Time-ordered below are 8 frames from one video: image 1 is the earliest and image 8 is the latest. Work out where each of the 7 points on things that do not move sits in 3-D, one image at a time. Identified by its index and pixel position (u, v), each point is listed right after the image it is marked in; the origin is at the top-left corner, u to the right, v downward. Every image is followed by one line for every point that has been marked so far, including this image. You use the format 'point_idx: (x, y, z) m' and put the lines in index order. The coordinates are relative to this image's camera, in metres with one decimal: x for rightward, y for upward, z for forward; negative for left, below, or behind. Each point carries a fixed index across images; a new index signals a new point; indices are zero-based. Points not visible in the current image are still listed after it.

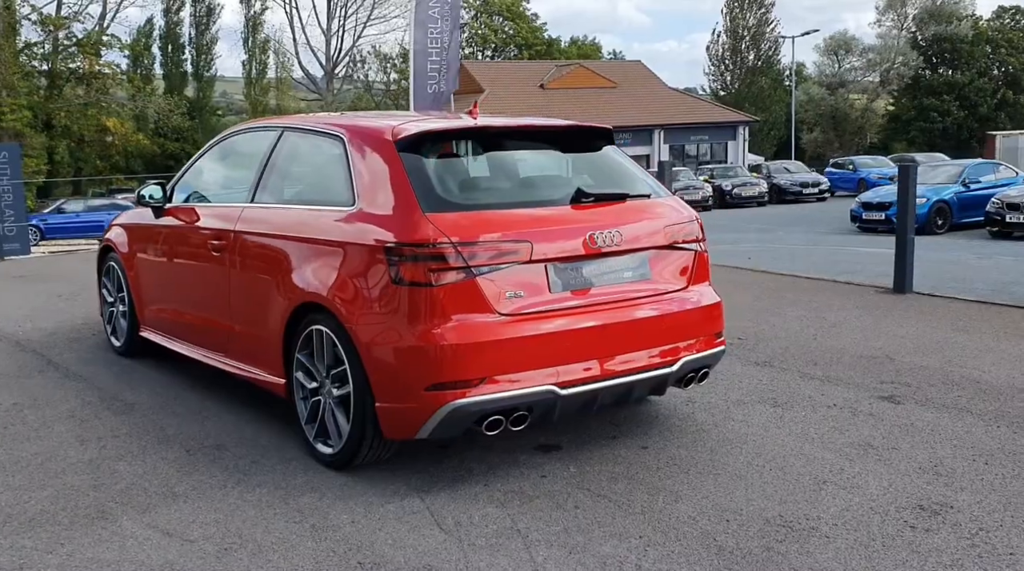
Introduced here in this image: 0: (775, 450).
0: (+1.2, -0.8, +4.2) m
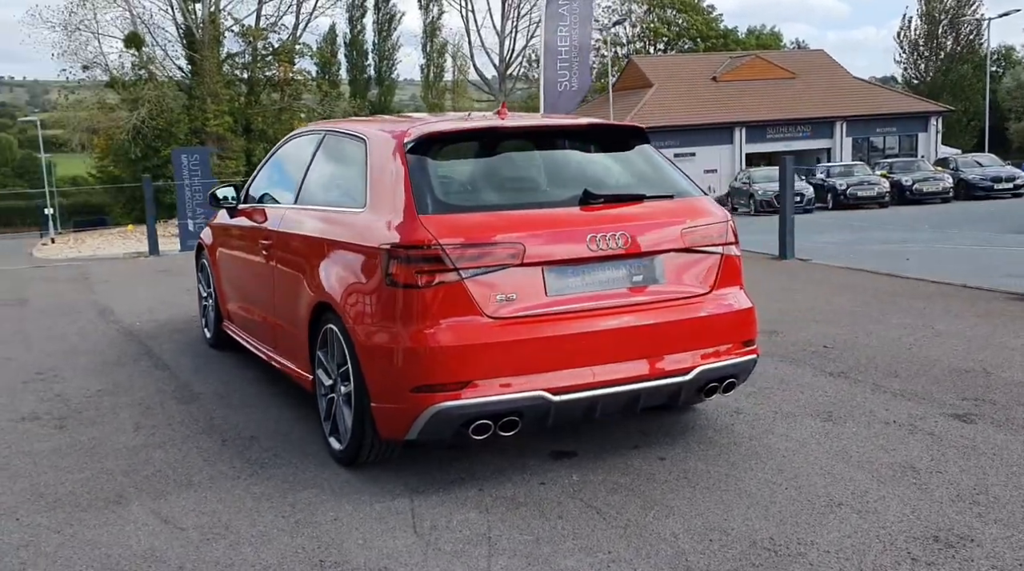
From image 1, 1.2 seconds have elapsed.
0: (+1.3, -0.8, +3.9) m
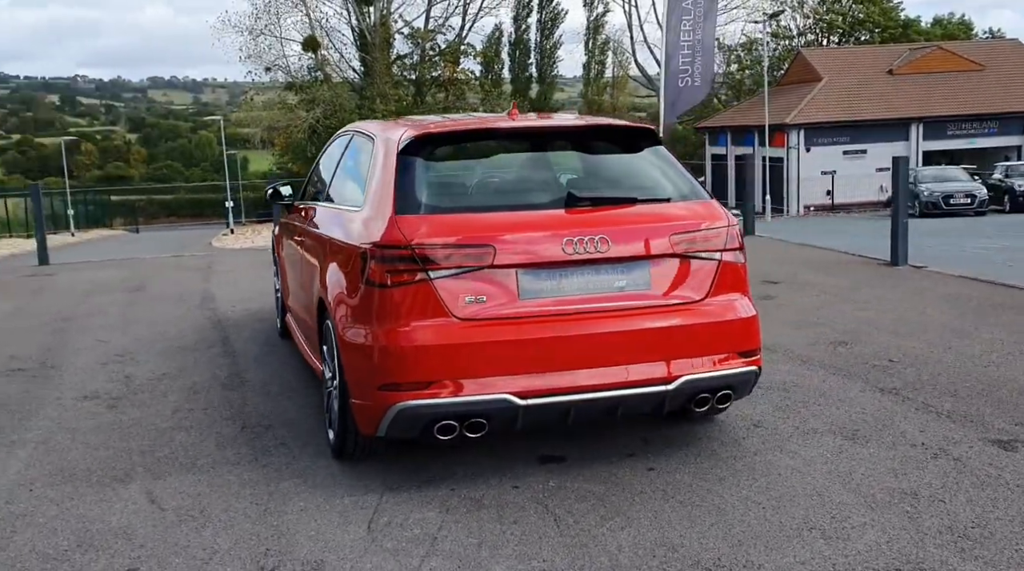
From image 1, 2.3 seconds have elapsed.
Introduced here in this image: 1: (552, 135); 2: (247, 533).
0: (+1.2, -0.9, +3.7) m
1: (+0.1, +0.8, +4.3) m
2: (-1.0, -1.0, +3.4) m
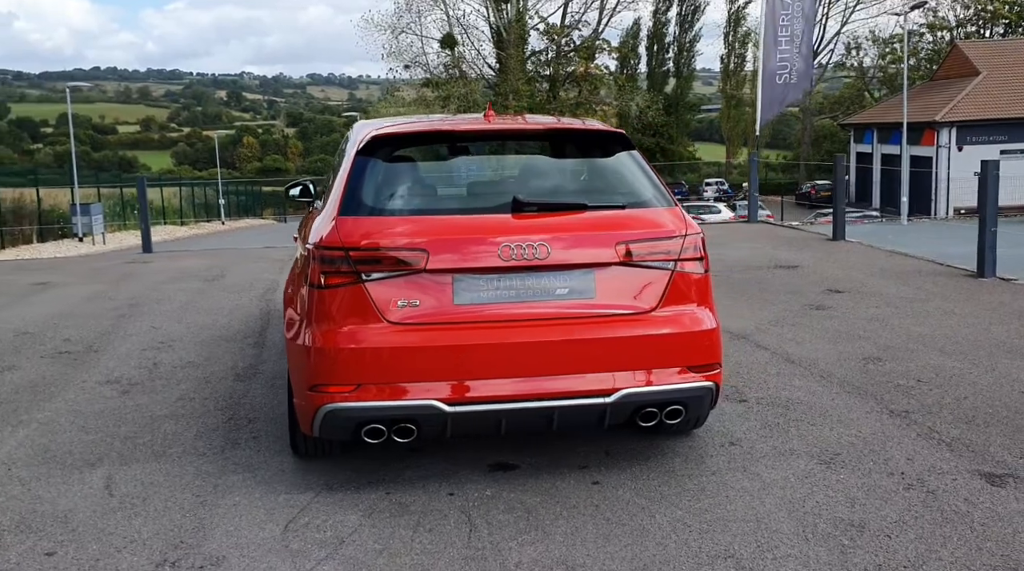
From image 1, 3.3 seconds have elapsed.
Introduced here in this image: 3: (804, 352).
0: (+0.9, -0.9, +3.5) m
1: (0.0, +0.7, +4.3) m
2: (-1.4, -0.9, +3.5) m
3: (+2.2, -0.5, +6.7) m
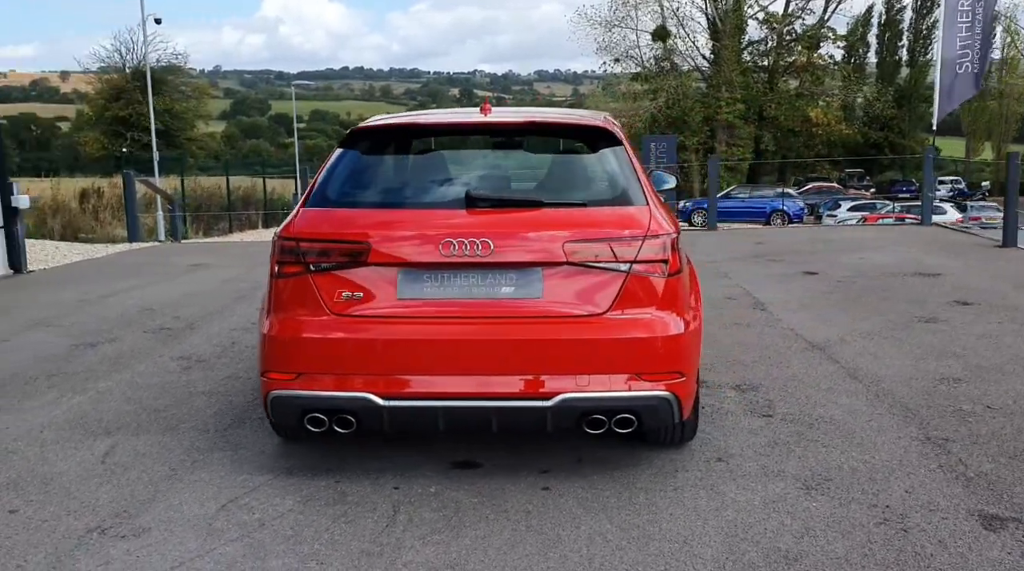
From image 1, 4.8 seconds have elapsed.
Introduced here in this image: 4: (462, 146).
0: (+0.6, -0.9, +3.3) m
1: (-0.1, +0.7, +4.2) m
2: (-1.6, -0.9, +3.7) m
3: (+2.5, -0.6, +6.2) m
4: (-0.2, +0.7, +4.2) m
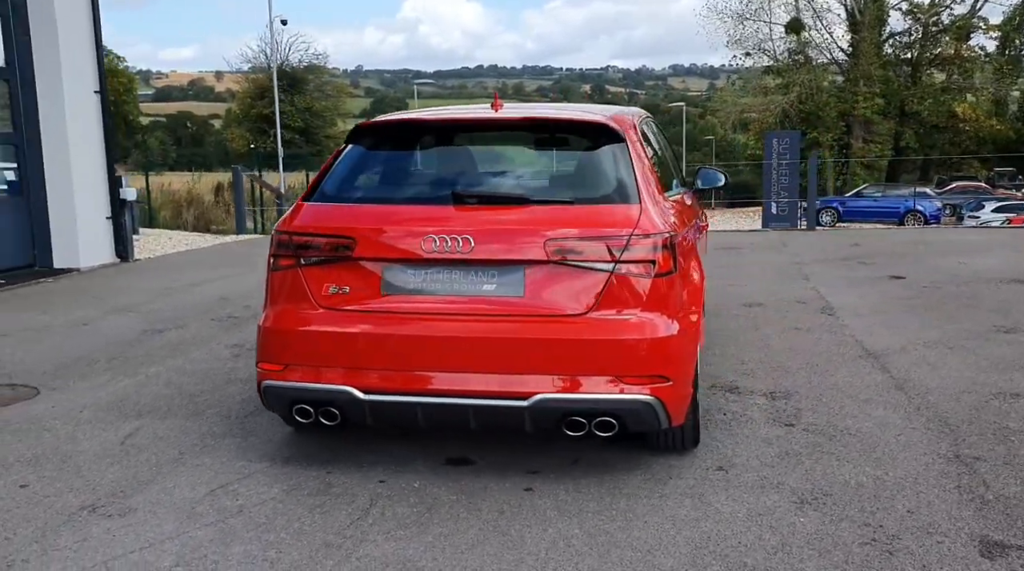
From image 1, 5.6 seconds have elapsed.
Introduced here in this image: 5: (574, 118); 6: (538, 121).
0: (+0.4, -0.9, +3.3) m
1: (-0.1, +0.8, +4.2) m
2: (-1.7, -0.8, +3.9) m
3: (+2.7, -0.6, +5.8) m
4: (-0.2, +0.7, +4.2) m
5: (+0.3, +0.8, +4.1) m
6: (+0.1, +0.8, +4.2) m
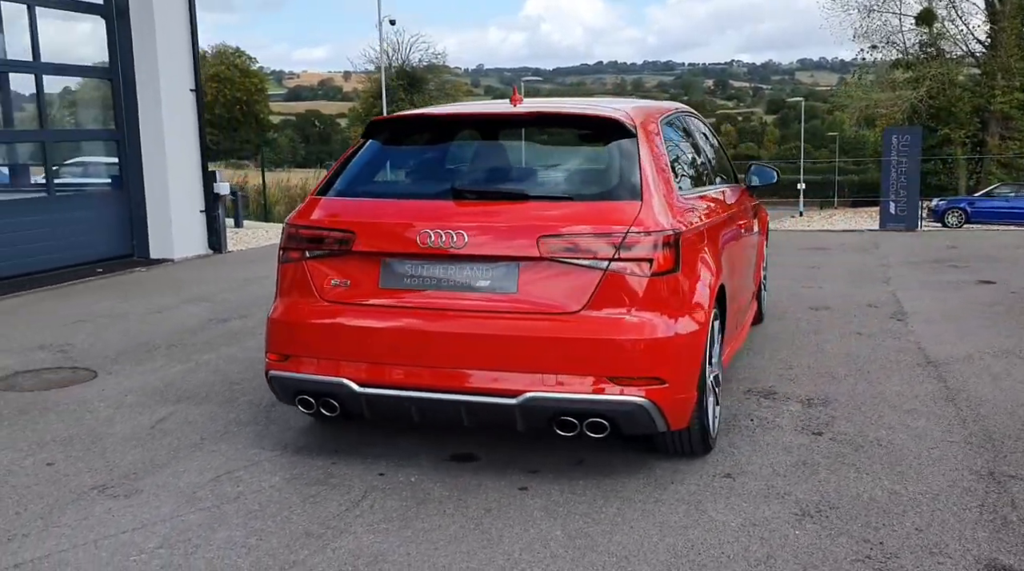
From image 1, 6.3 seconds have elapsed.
0: (+0.4, -0.9, +3.2) m
1: (0.0, +0.8, +4.2) m
2: (-1.7, -0.8, +4.1) m
3: (+2.9, -0.6, +5.5) m
4: (-0.2, +0.7, +4.2) m
5: (+0.4, +0.8, +4.1) m
6: (+0.2, +0.8, +4.1) m
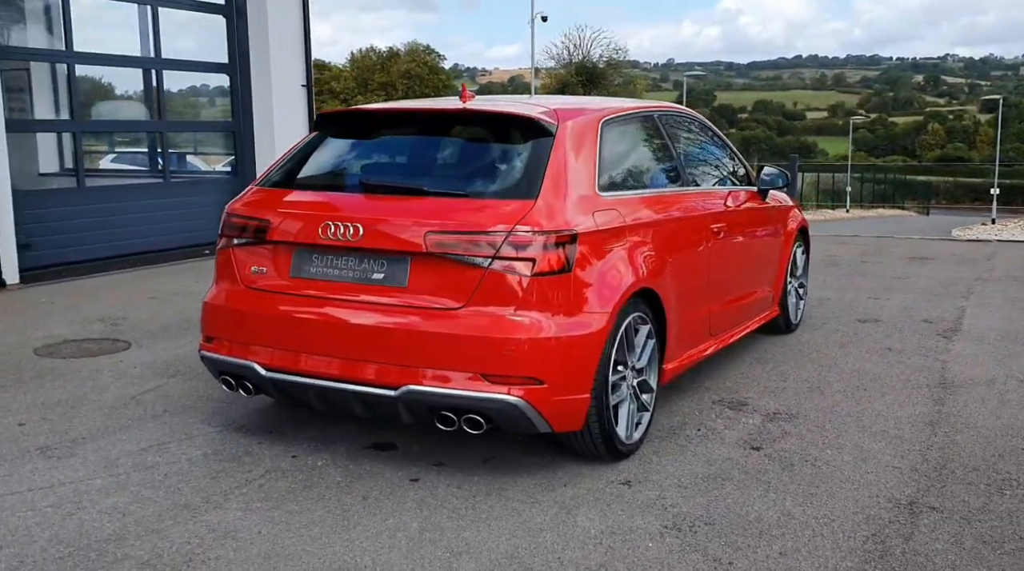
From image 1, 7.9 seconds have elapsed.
0: (-0.2, -0.9, +3.3) m
1: (-0.3, +0.8, +4.3) m
2: (-2.1, -0.7, +4.5) m
3: (+2.7, -0.7, +5.1) m
4: (-0.5, +0.7, +4.3) m
5: (0.0, +0.8, +4.1) m
6: (-0.1, +0.8, +4.2) m
